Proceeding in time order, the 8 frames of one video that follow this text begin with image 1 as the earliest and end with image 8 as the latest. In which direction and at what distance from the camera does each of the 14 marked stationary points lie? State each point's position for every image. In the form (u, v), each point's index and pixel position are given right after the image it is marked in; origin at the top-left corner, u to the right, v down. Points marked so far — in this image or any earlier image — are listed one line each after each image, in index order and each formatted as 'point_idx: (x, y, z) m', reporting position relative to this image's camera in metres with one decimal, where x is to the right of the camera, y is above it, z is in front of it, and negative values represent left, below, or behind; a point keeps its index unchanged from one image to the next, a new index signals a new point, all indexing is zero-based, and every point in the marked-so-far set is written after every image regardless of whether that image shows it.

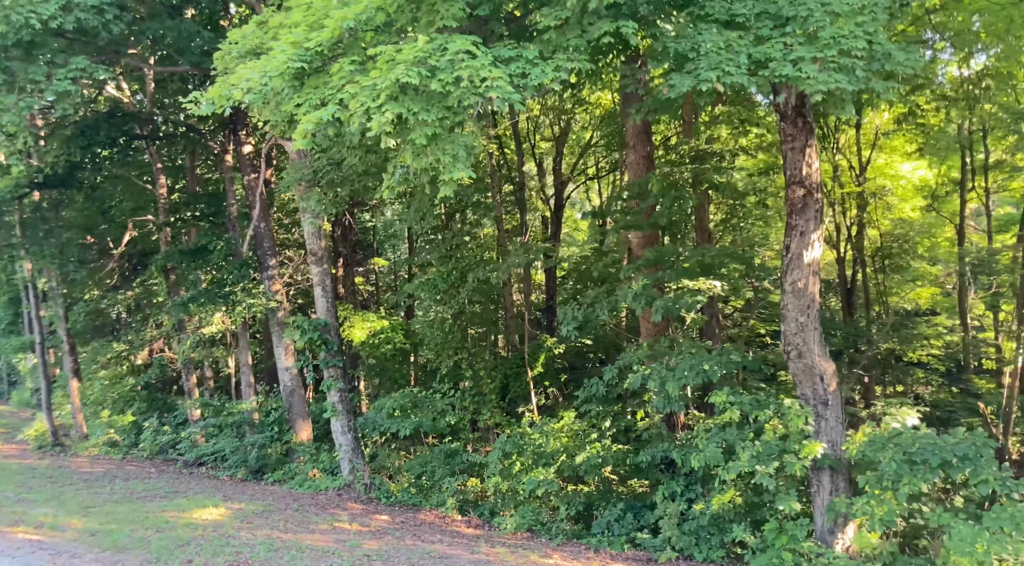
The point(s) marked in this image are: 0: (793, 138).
0: (+3.4, +1.8, +10.4) m
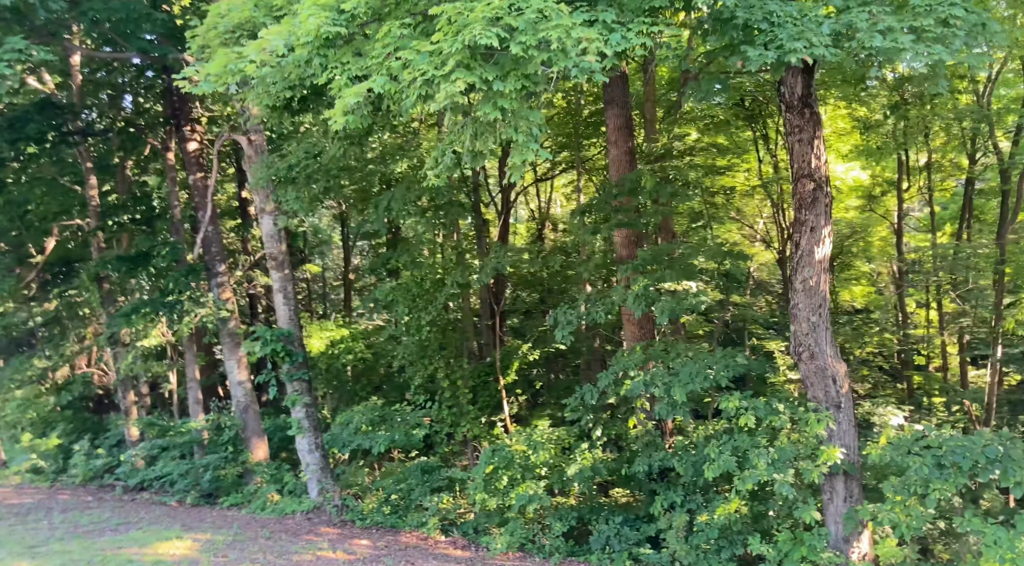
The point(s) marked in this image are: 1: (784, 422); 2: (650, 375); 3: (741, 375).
0: (+3.4, +1.8, +10.0) m
1: (+3.1, -1.6, +9.7) m
2: (+1.9, -1.2, +10.8) m
3: (+2.8, -1.1, +10.3) m
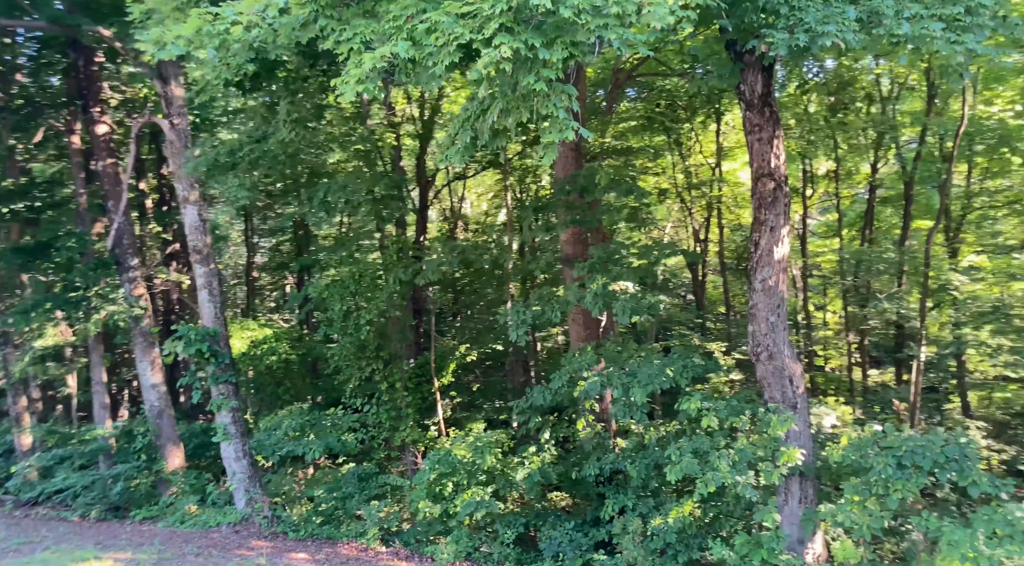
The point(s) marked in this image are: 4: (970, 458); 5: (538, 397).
0: (+2.9, +1.8, +9.9) m
1: (+2.7, -1.6, +9.6) m
2: (+1.3, -1.1, +10.6) m
3: (+2.3, -1.1, +10.2) m
4: (+4.7, -1.8, +8.7) m
5: (+0.5, -1.6, +11.7) m
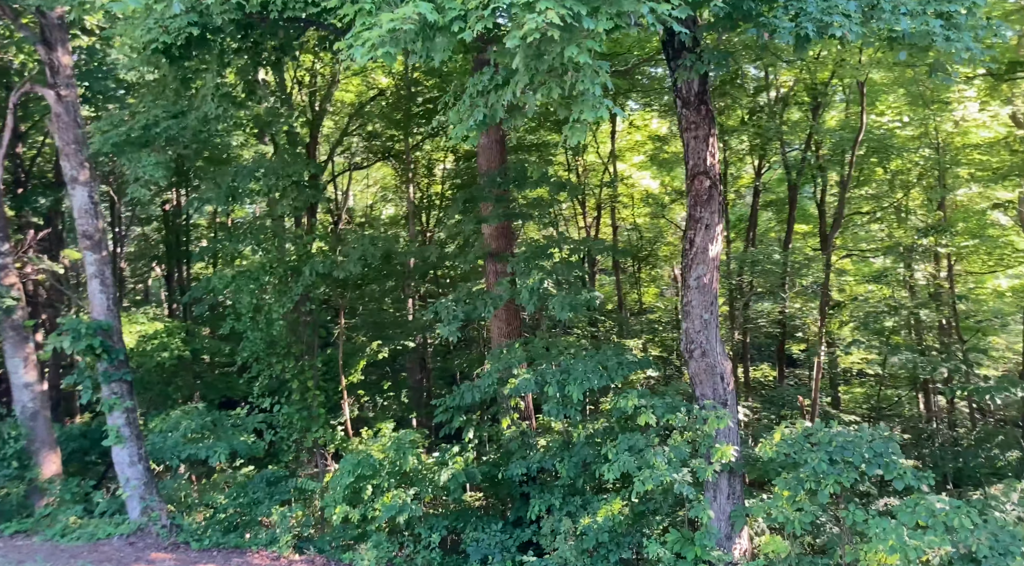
0: (+2.2, +1.8, +10.0) m
1: (+1.9, -1.6, +9.6) m
2: (+0.4, -1.1, +10.4) m
3: (+1.4, -1.1, +10.1) m
4: (+4.1, -1.8, +9.0) m
5: (-0.6, -1.5, +11.3) m
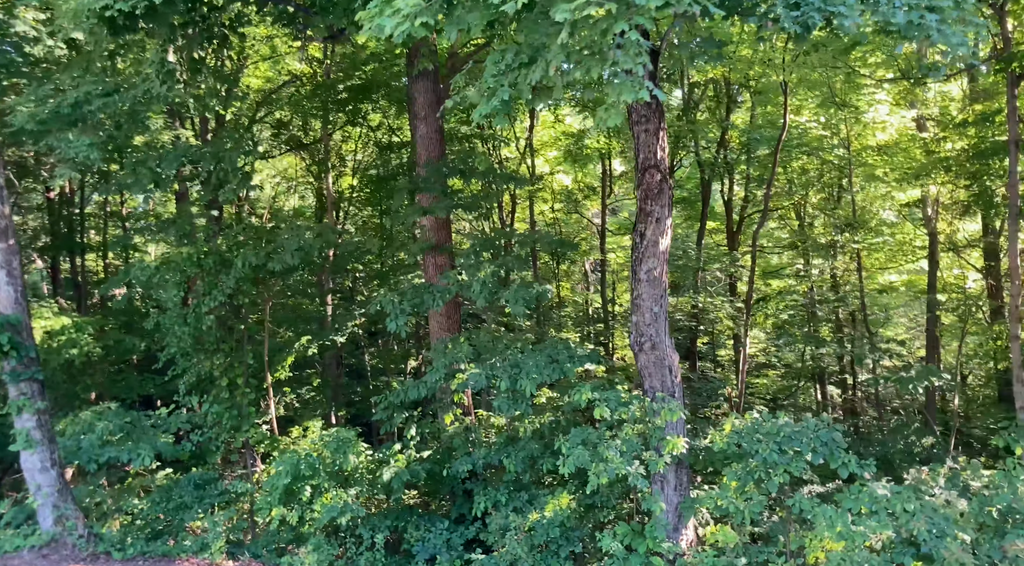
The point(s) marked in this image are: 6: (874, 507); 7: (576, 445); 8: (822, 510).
0: (+1.6, +1.9, +10.0) m
1: (+1.4, -1.5, +9.6) m
2: (-0.2, -1.0, +10.2) m
3: (+0.8, -1.0, +10.0) m
4: (+3.6, -1.7, +9.3) m
5: (-1.3, -1.4, +11.0) m
6: (+3.9, -2.4, +9.1) m
7: (+0.7, -1.8, +9.6) m
8: (+3.3, -2.4, +9.2) m
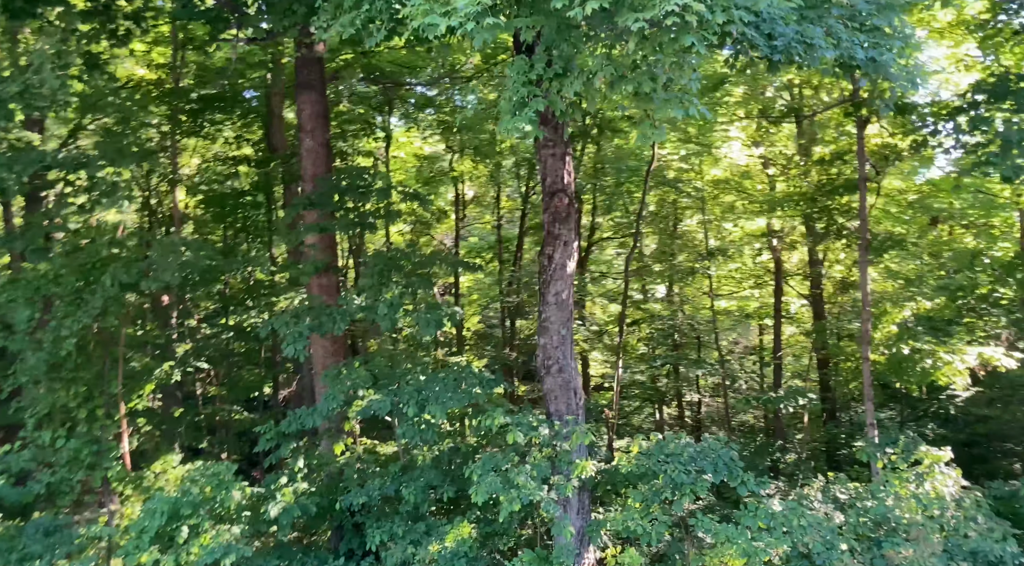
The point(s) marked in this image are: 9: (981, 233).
0: (+0.5, +1.6, +10.0) m
1: (+0.3, -1.7, +9.5) m
2: (-1.3, -1.3, +9.7) m
3: (-0.3, -1.3, +9.8) m
4: (+2.5, -2.0, +9.6) m
5: (-2.6, -1.7, +10.4) m
6: (+2.9, -2.7, +9.4) m
7: (-0.3, -2.1, +9.3) m
8: (+2.3, -2.7, +9.4) m
9: (+8.4, +0.9, +15.5) m
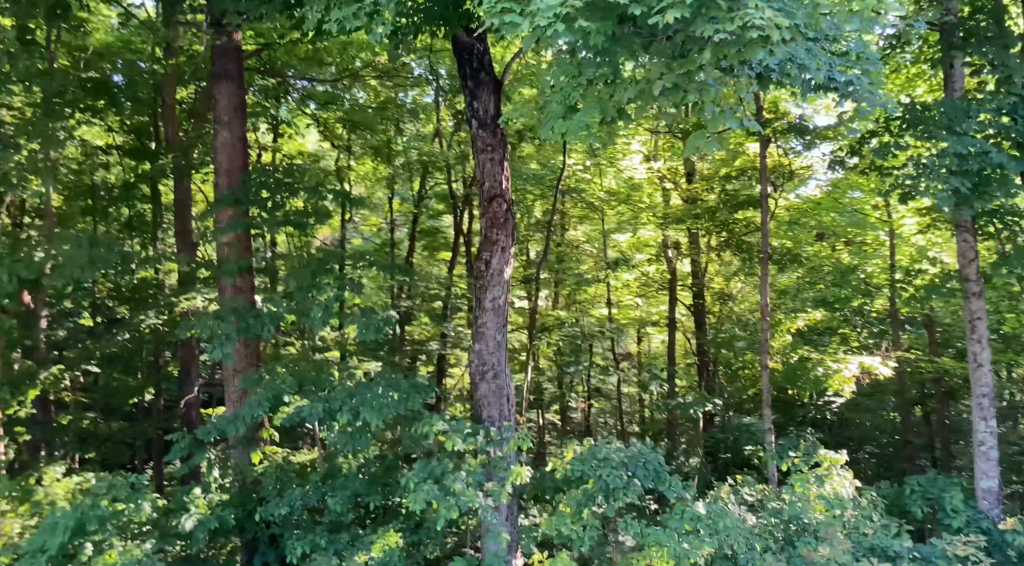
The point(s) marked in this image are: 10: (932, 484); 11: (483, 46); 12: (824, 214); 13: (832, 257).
0: (-0.2, +1.6, +10.0) m
1: (-0.4, -1.8, +9.4) m
2: (-2.1, -1.3, +9.4) m
3: (-1.0, -1.3, +9.7) m
4: (+1.8, -2.1, +9.9) m
5: (-3.4, -1.7, +9.8) m
6: (+2.1, -2.8, +9.8) m
7: (-1.0, -2.1, +9.1) m
8: (+1.6, -2.8, +9.7) m
9: (+6.7, +0.6, +16.7) m
10: (+5.8, -2.8, +11.8) m
11: (-0.3, +2.8, +10.0) m
12: (+6.2, +1.4, +16.7) m
13: (+6.4, +0.5, +16.8) m
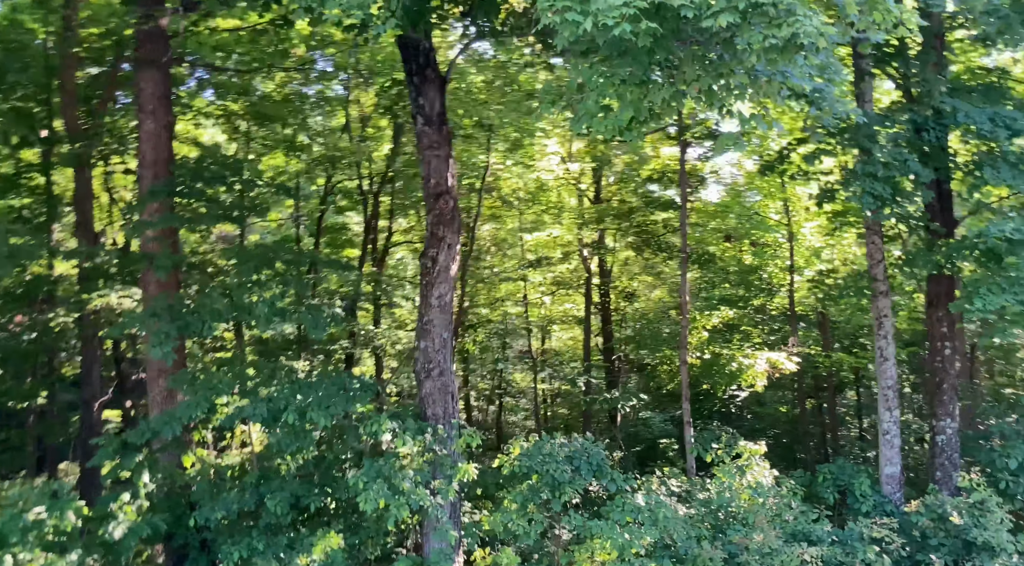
0: (-0.9, +1.6, +9.9) m
1: (-1.0, -1.8, +9.4) m
2: (-2.6, -1.2, +9.1) m
3: (-1.6, -1.3, +9.5) m
4: (+1.1, -2.1, +10.1) m
5: (-4.0, -1.6, +9.4) m
6: (+1.5, -2.8, +10.0) m
7: (-1.5, -2.1, +9.0) m
8: (+1.0, -2.8, +9.9) m
9: (+5.1, +0.7, +17.5) m
10: (+4.9, -2.8, +12.6) m
11: (-1.0, +2.8, +10.0) m
12: (+4.6, +1.4, +17.4) m
13: (+4.8, +0.5, +17.6) m
